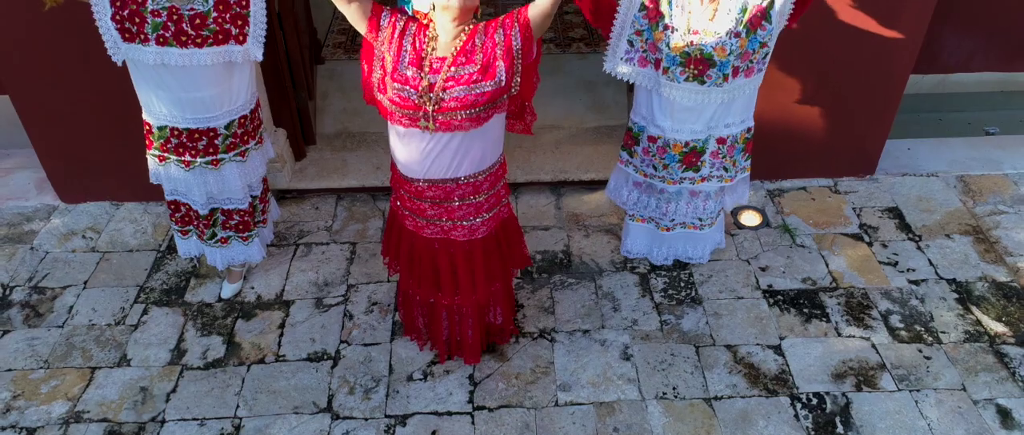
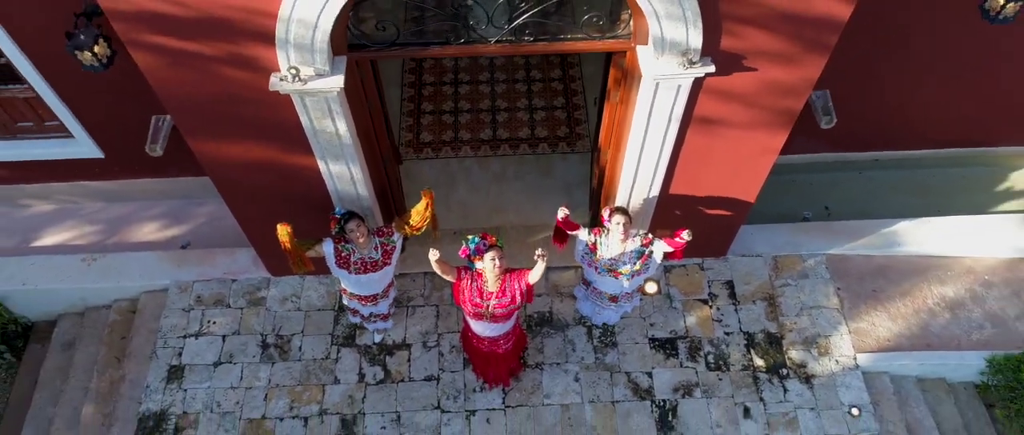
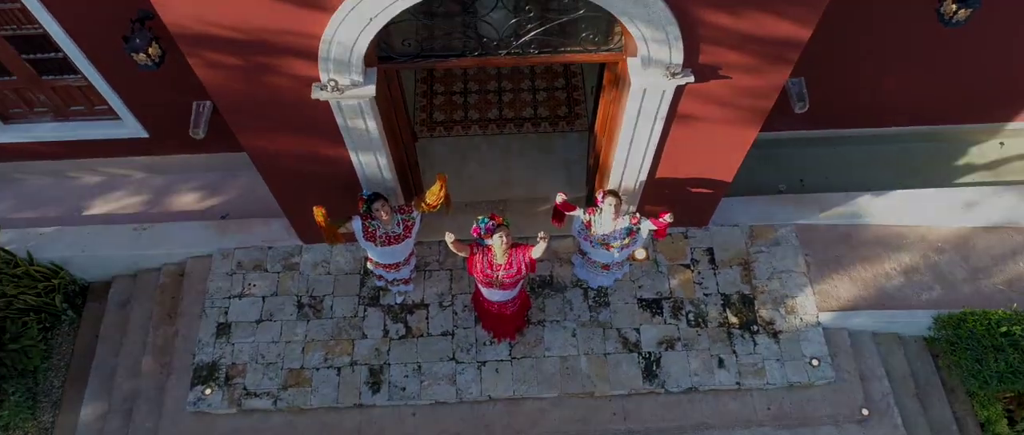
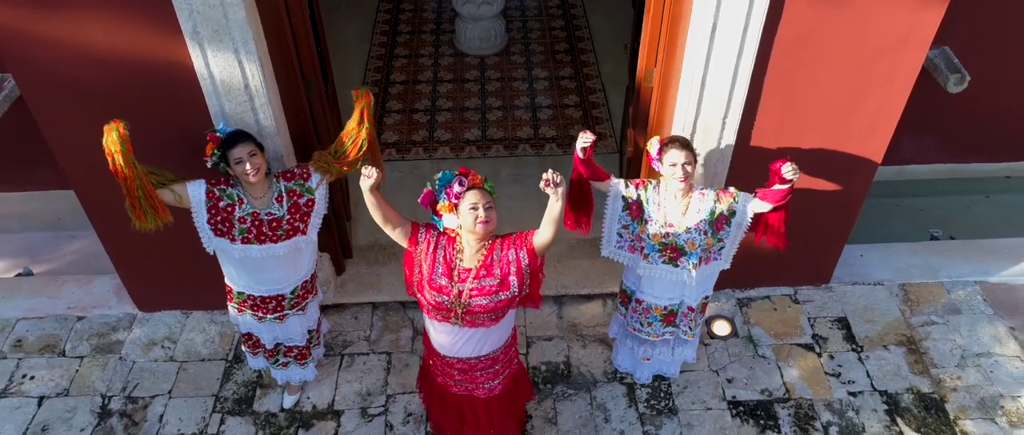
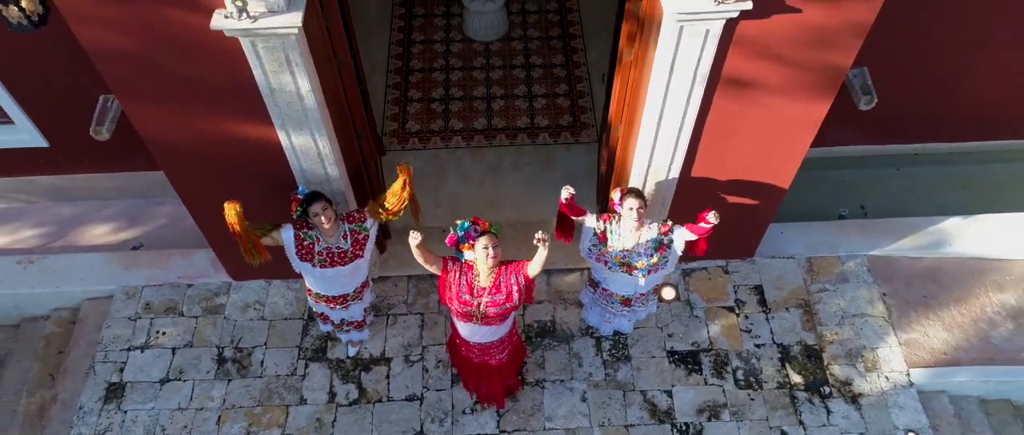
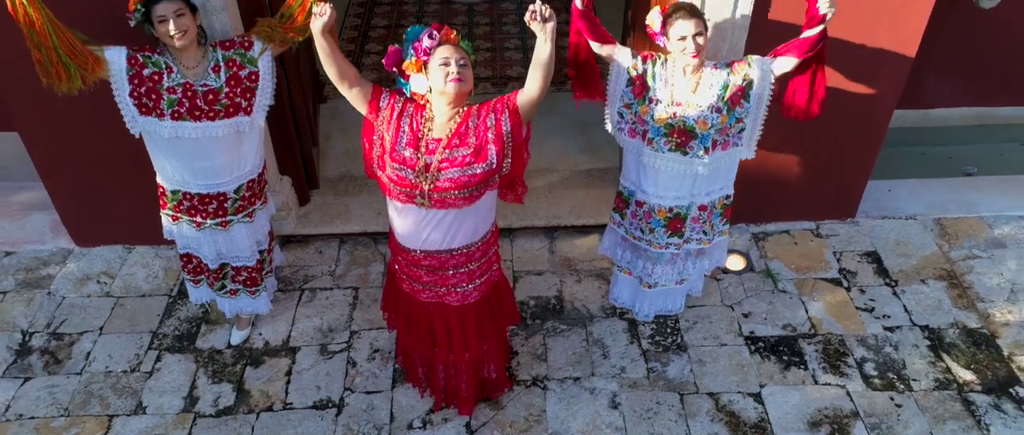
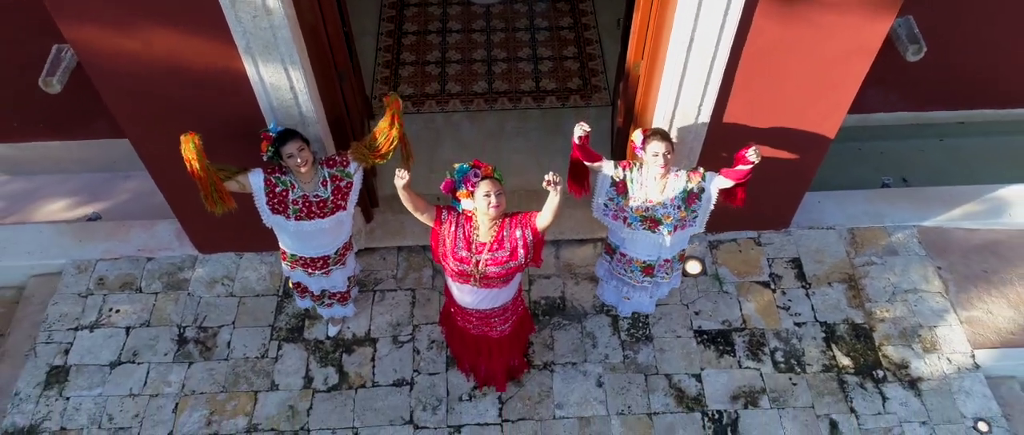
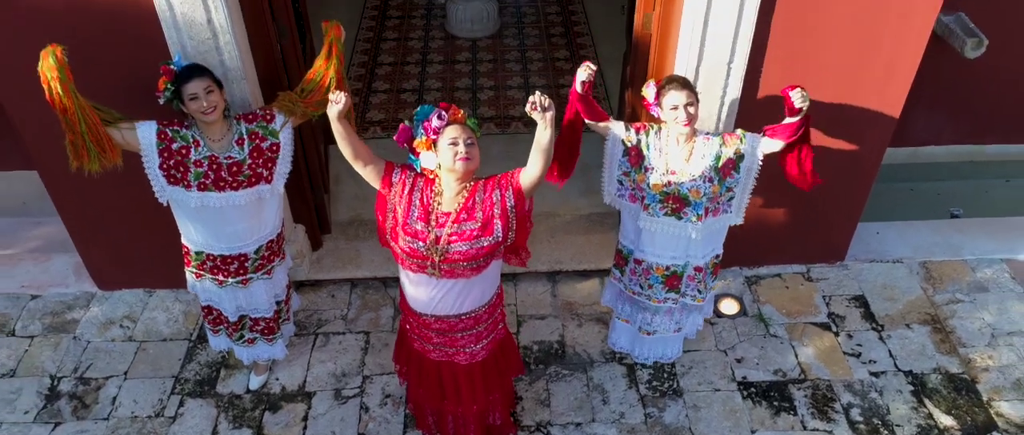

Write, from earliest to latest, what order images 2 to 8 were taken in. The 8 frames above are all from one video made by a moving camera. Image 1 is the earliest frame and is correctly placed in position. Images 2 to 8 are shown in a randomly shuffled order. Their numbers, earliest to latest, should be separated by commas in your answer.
6, 8, 4, 7, 5, 2, 3
